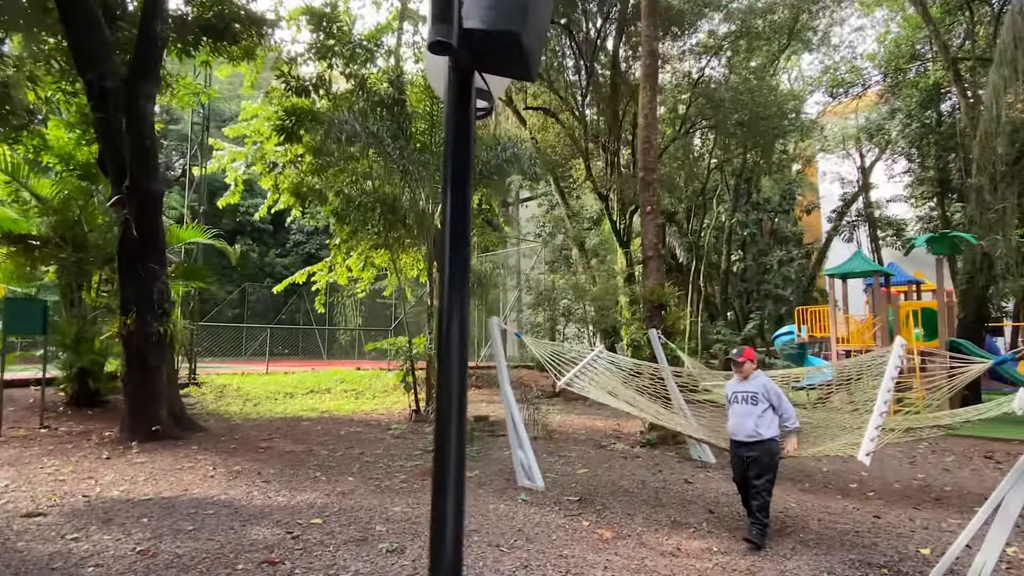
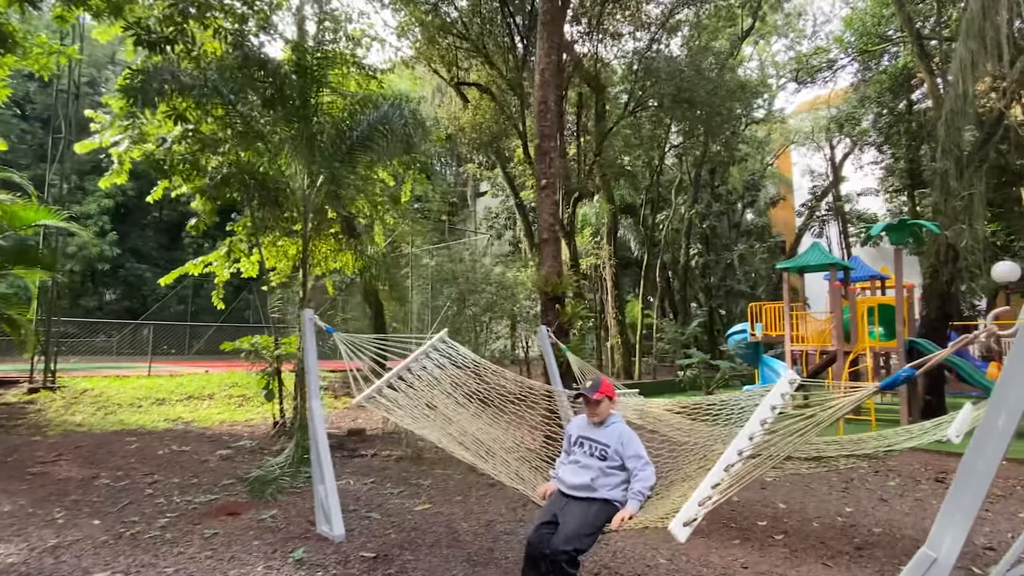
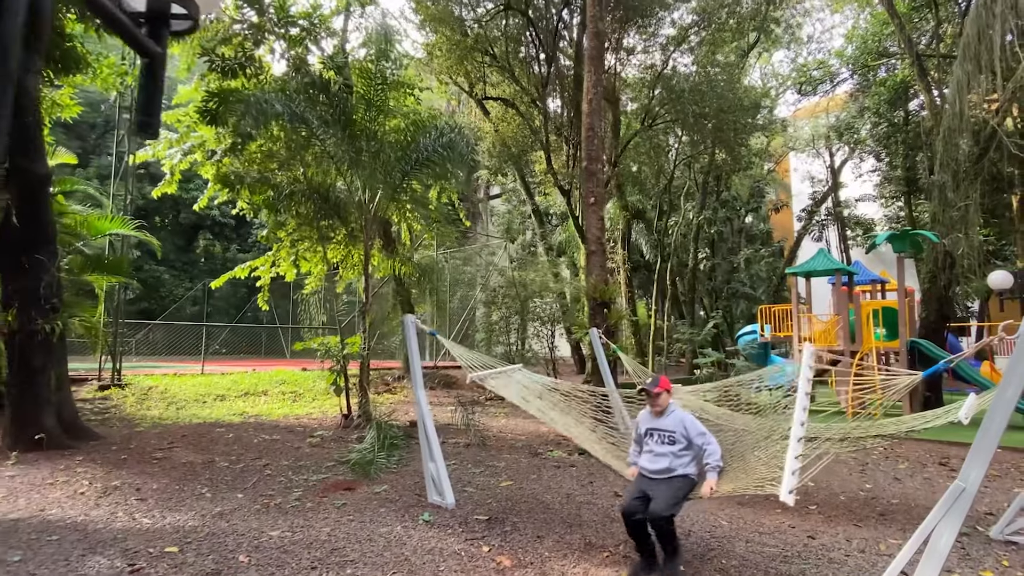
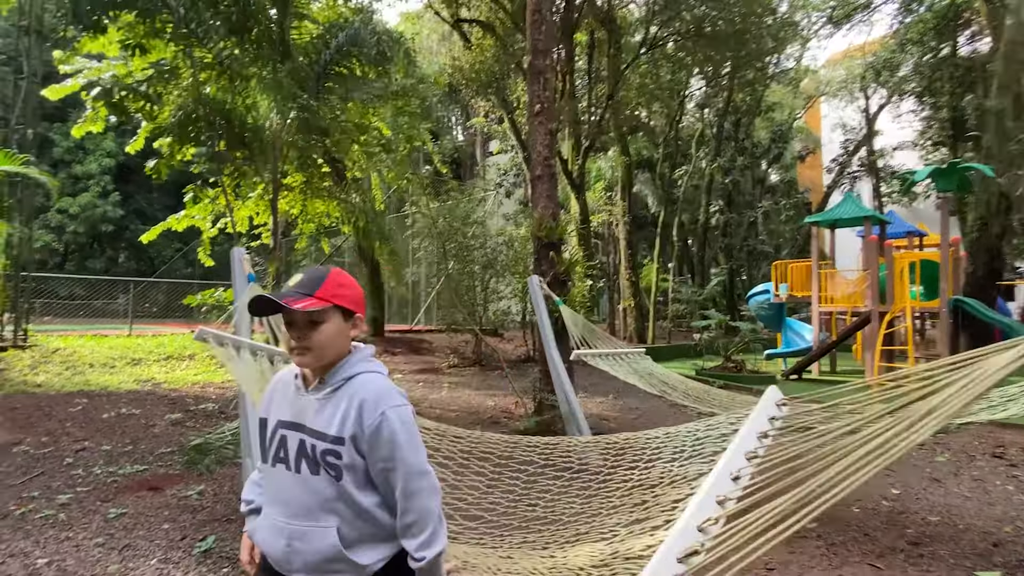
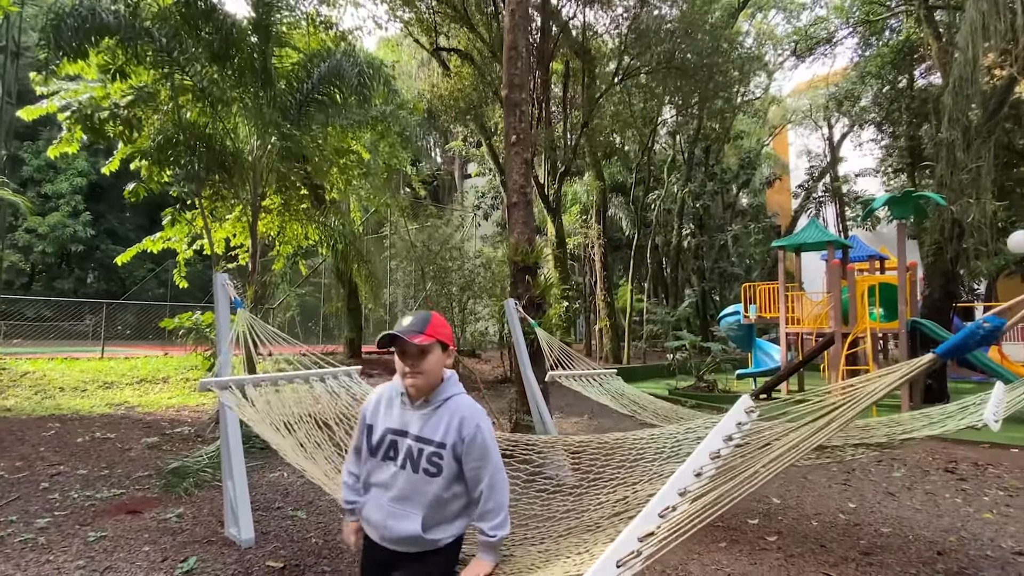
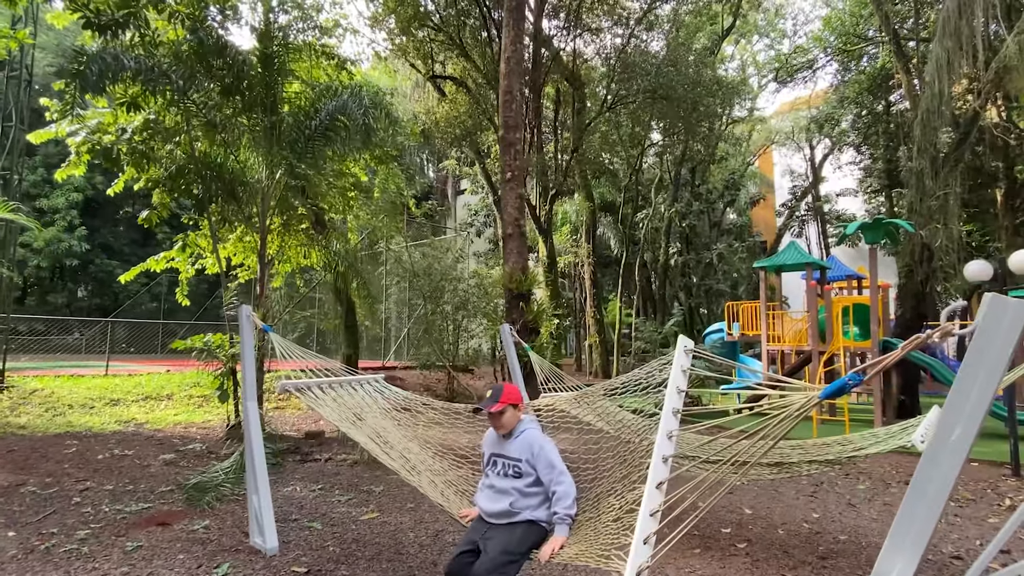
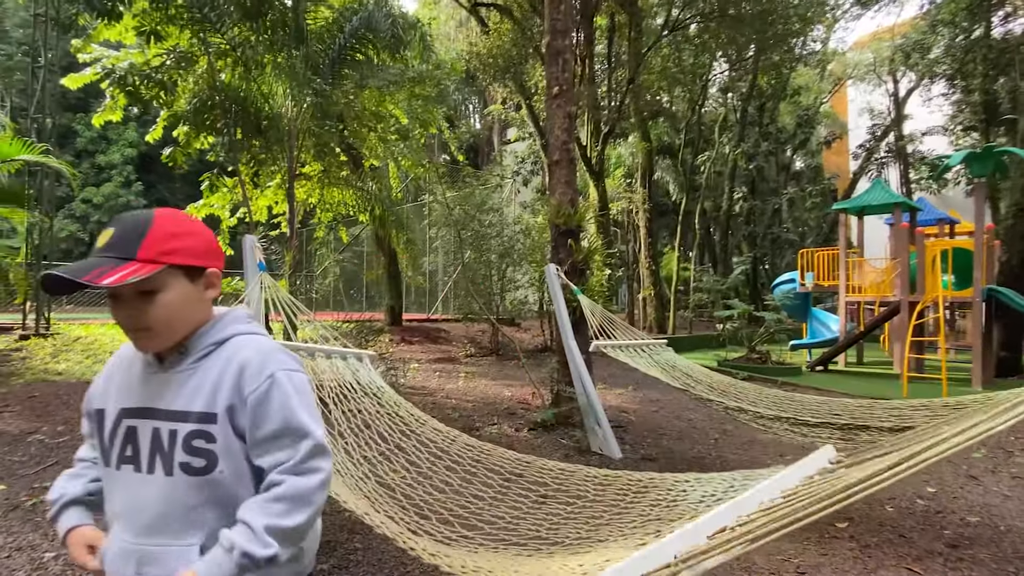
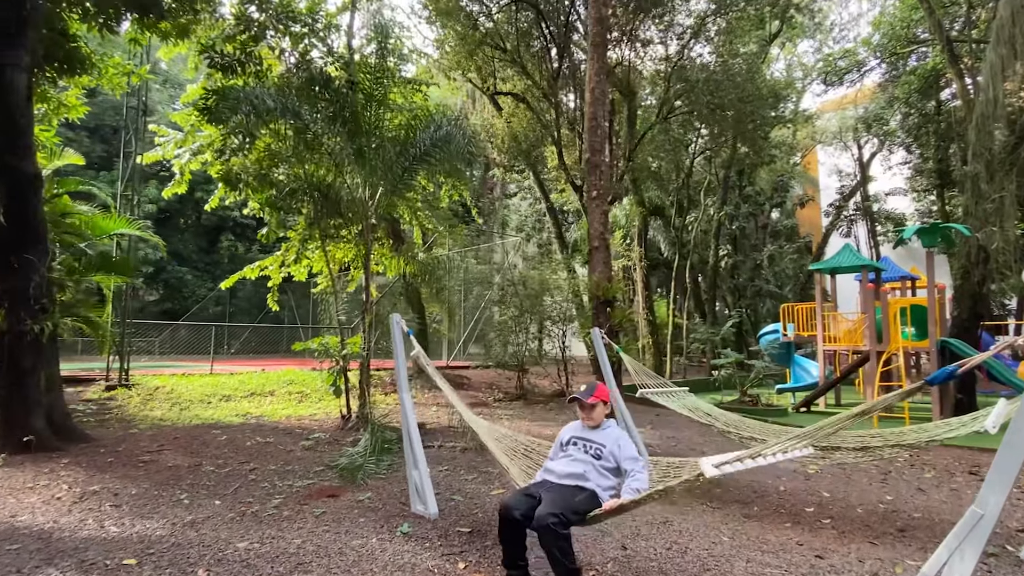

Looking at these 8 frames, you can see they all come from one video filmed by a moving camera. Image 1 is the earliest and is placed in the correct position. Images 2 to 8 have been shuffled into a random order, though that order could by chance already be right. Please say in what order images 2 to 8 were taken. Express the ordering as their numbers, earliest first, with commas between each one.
3, 8, 2, 6, 5, 4, 7
